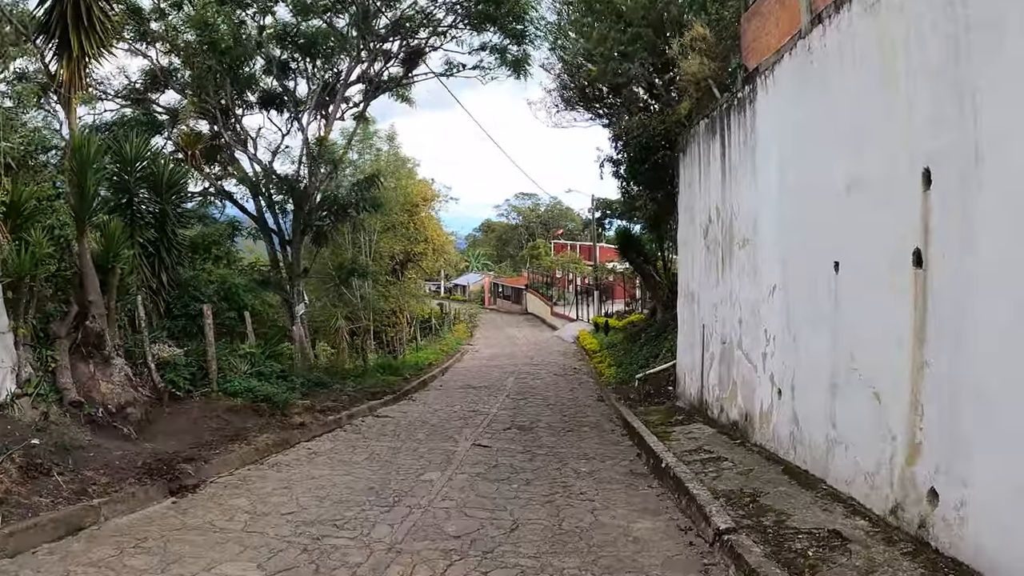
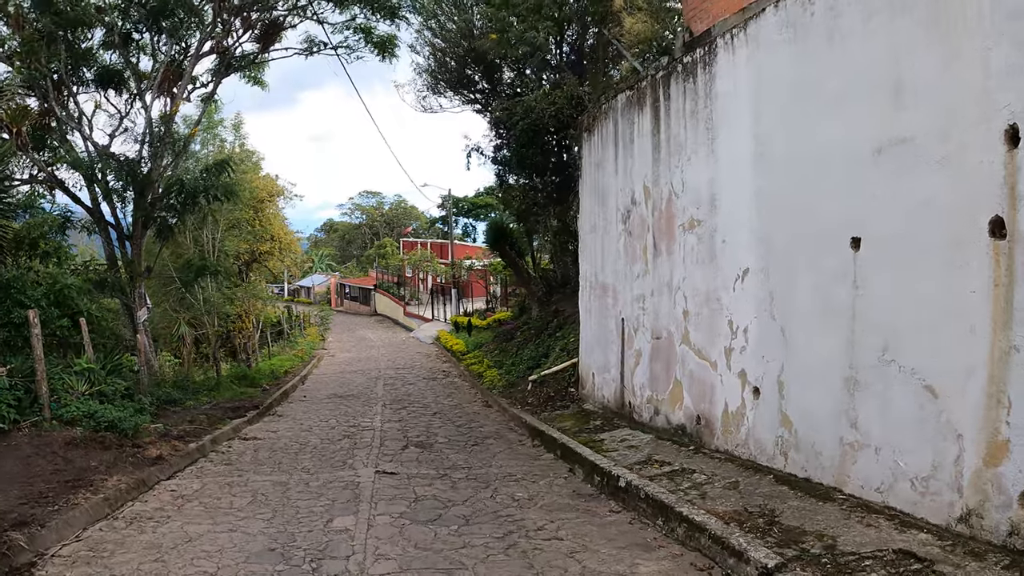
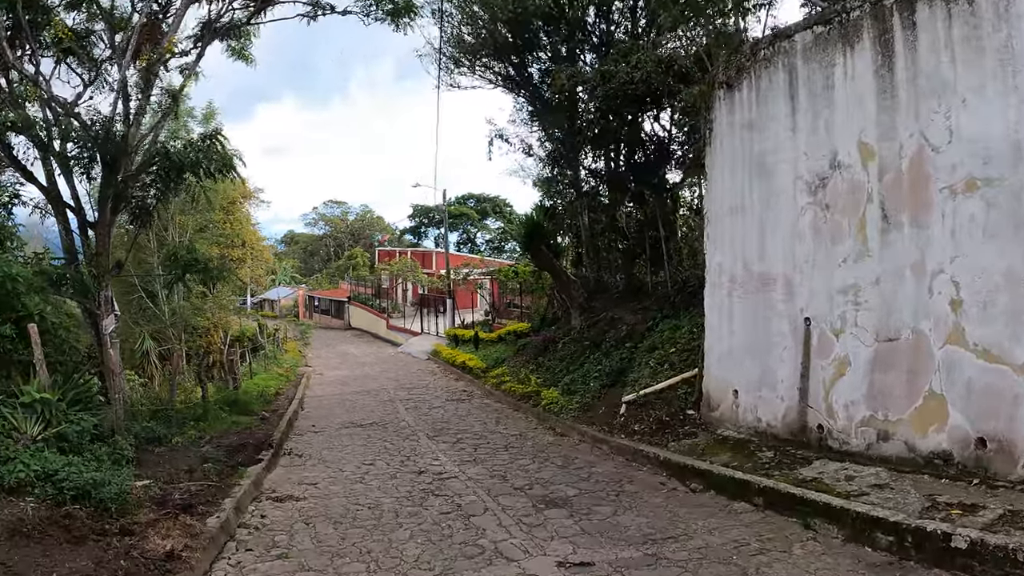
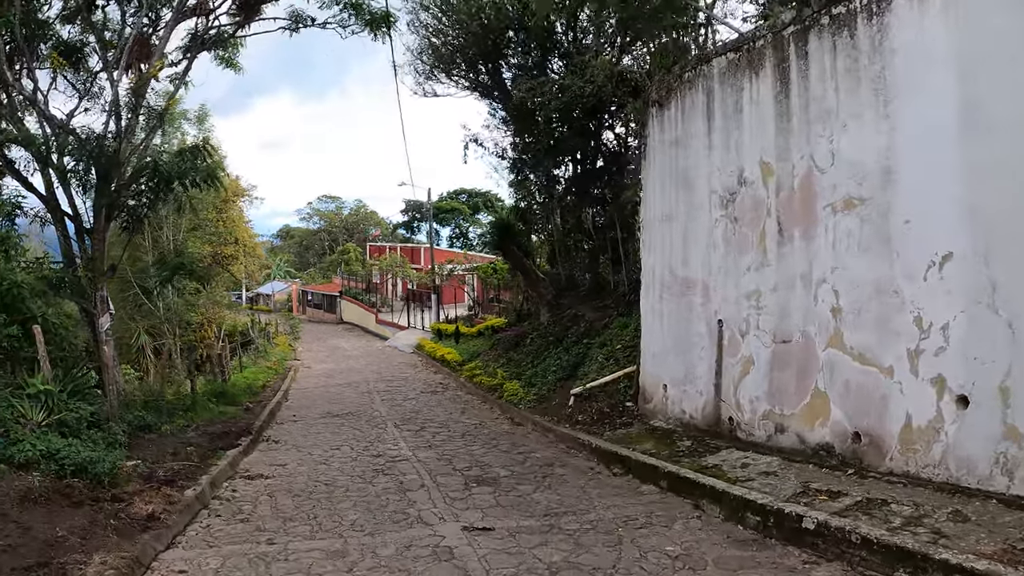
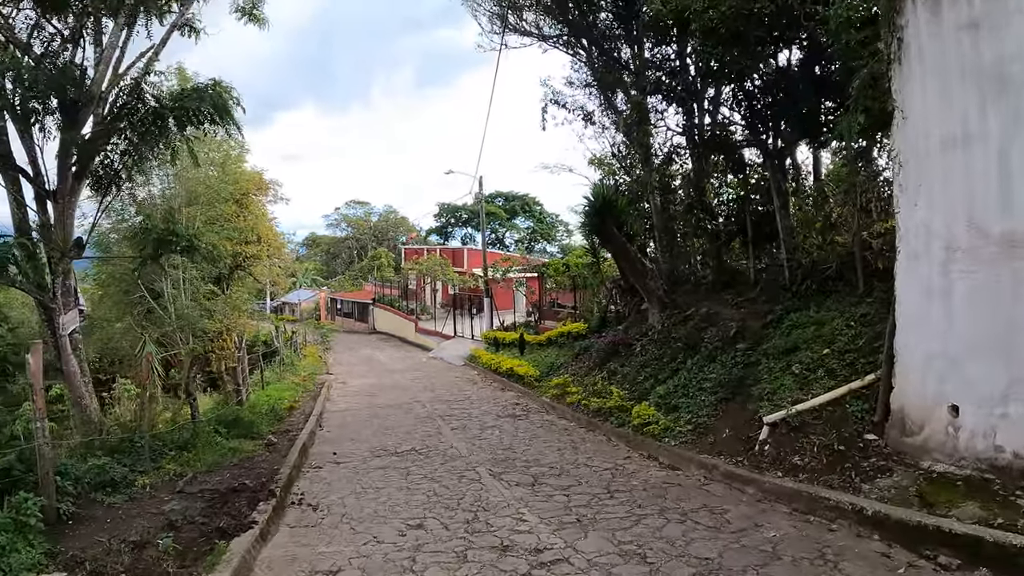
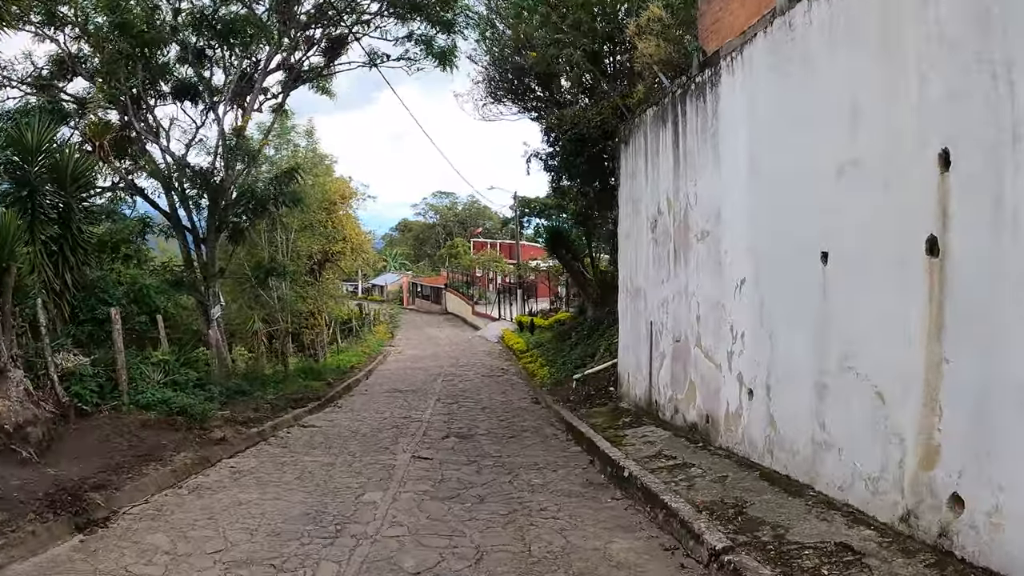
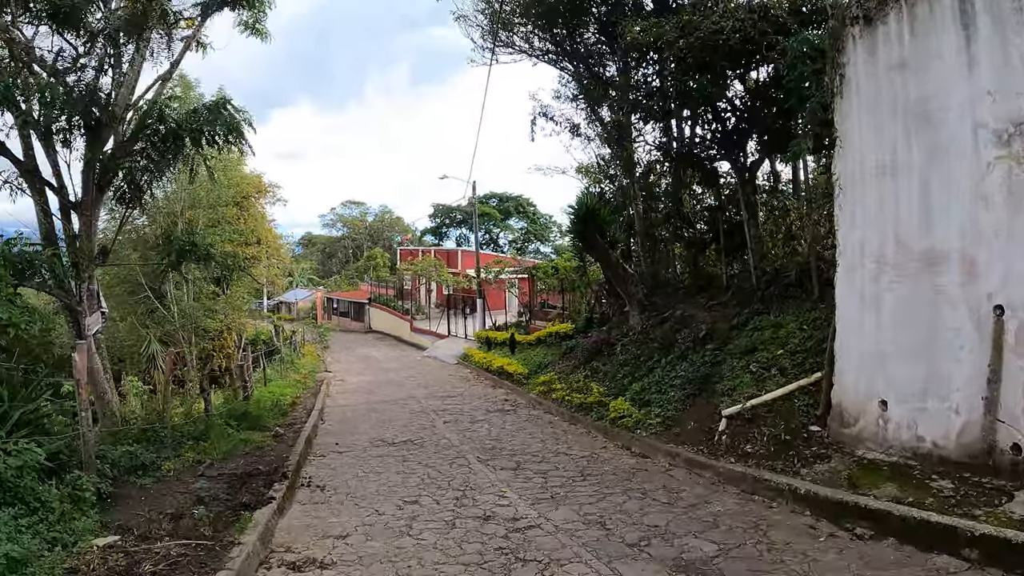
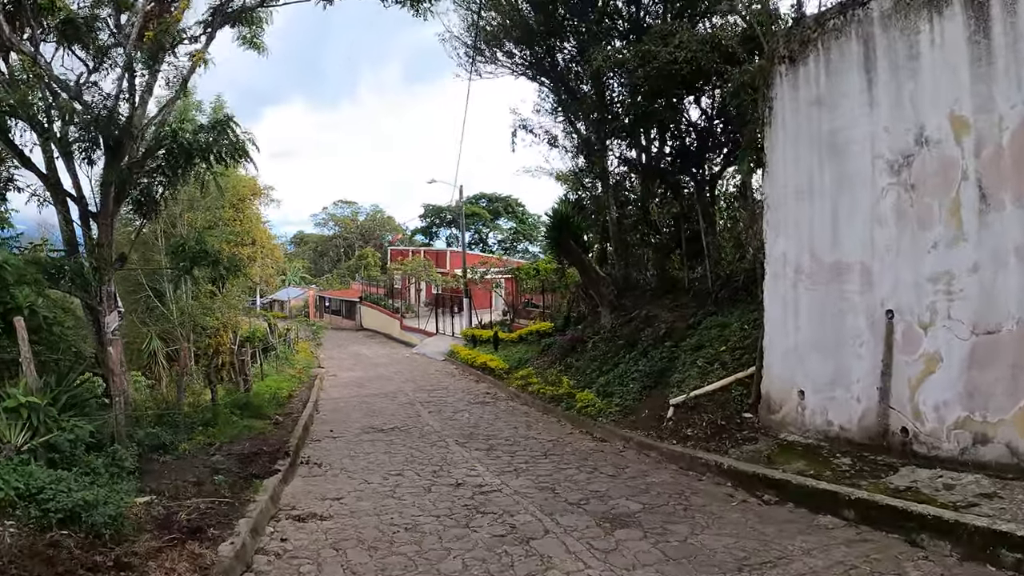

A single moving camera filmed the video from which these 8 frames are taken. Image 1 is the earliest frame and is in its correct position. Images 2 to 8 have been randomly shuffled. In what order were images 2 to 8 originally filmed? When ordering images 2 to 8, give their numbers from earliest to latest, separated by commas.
6, 2, 4, 3, 8, 7, 5
